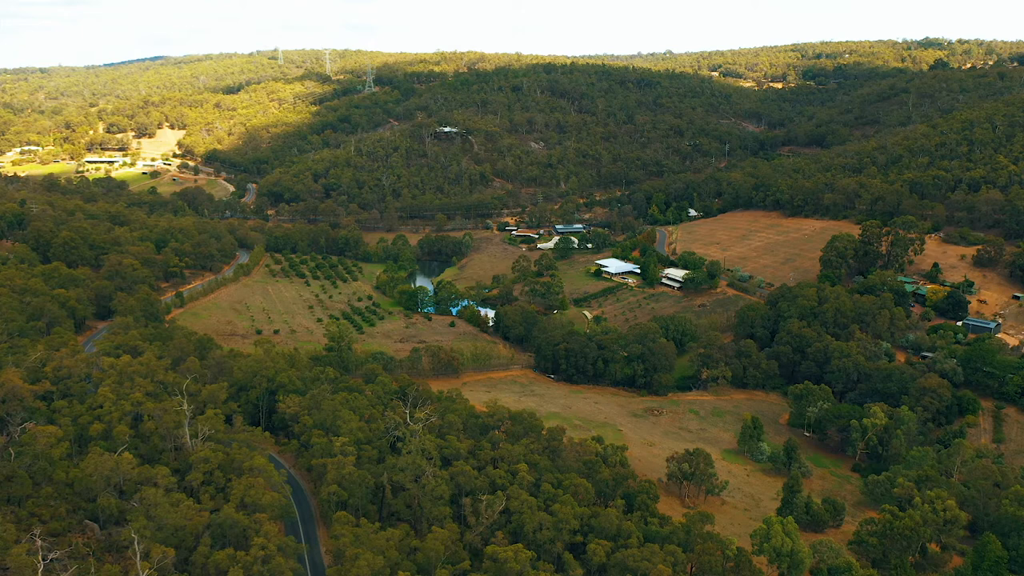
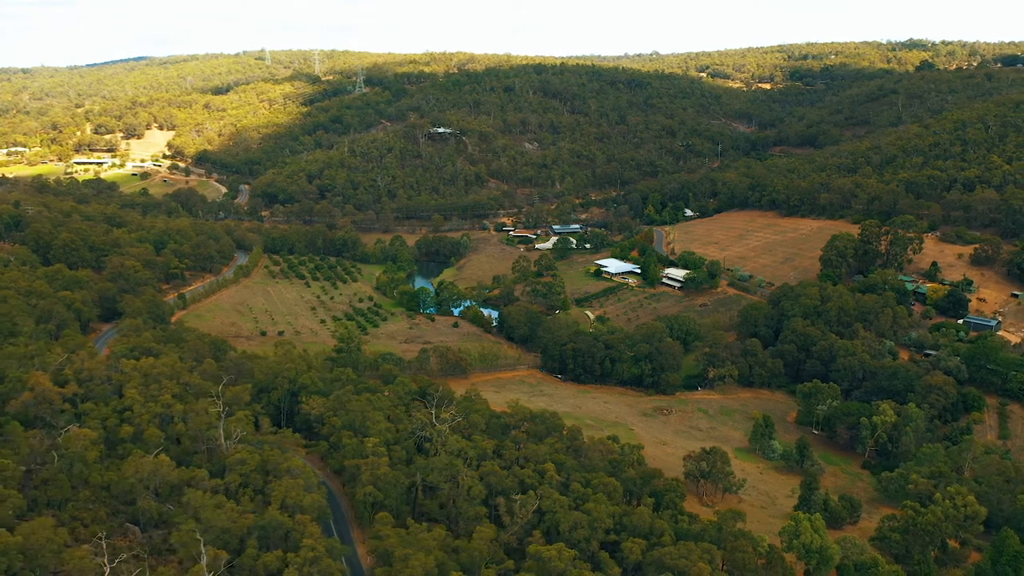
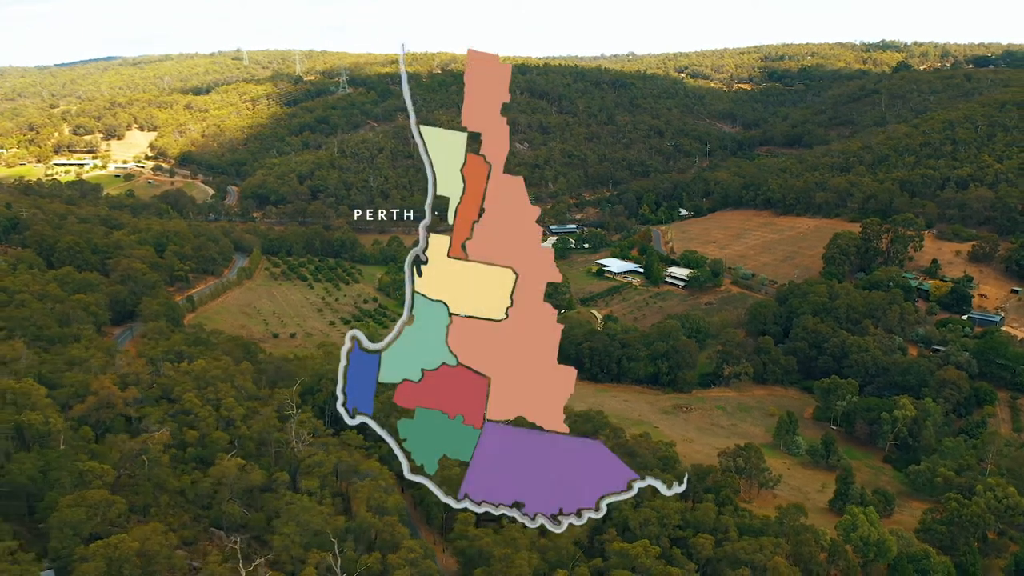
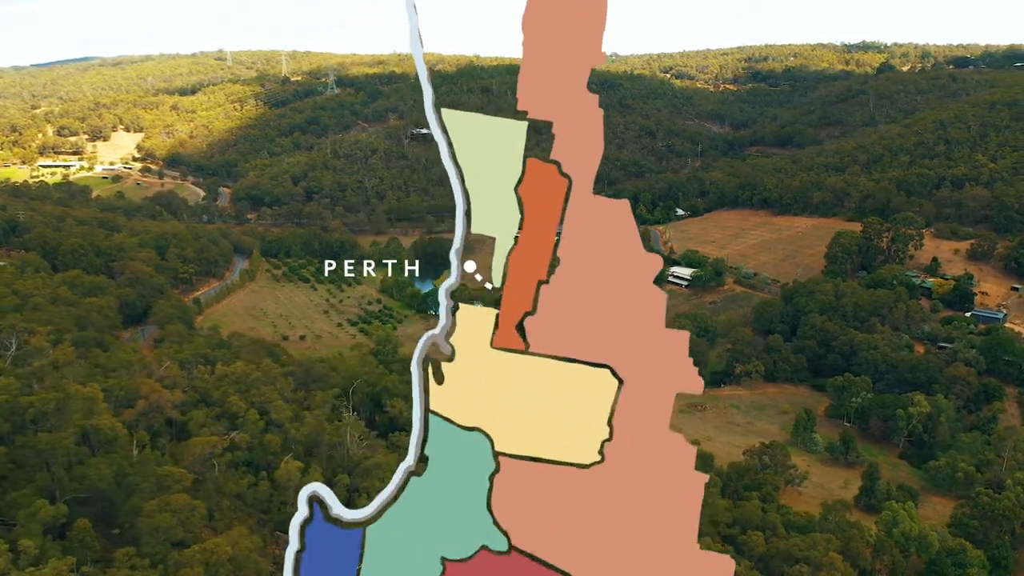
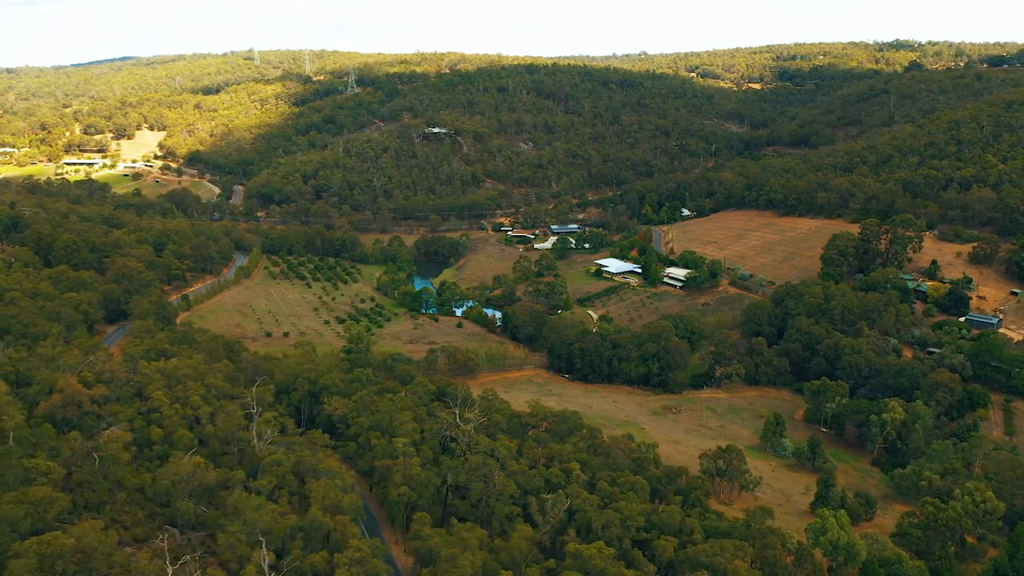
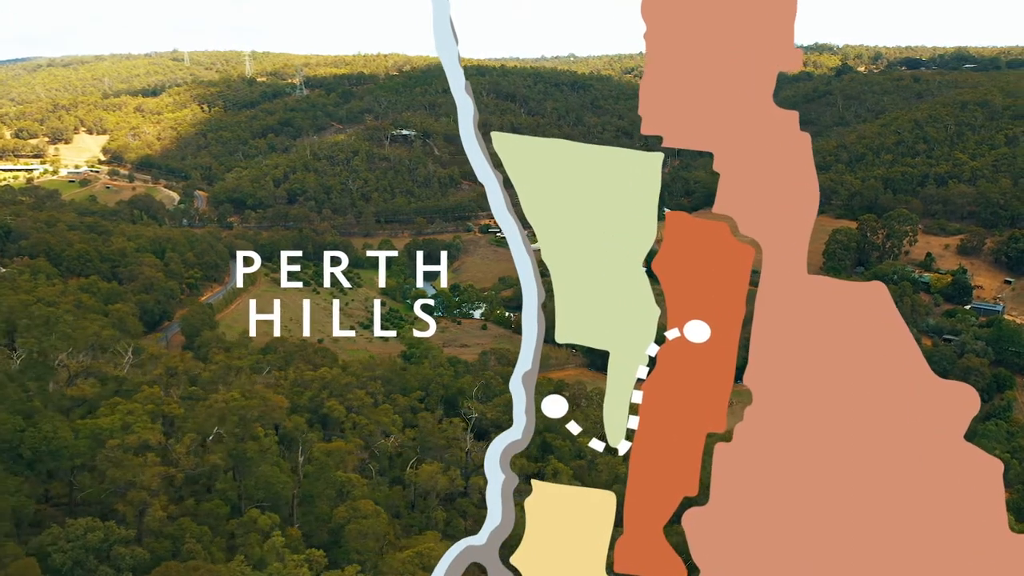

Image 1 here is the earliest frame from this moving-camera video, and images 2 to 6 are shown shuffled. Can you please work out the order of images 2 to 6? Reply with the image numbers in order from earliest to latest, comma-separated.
2, 5, 3, 4, 6
